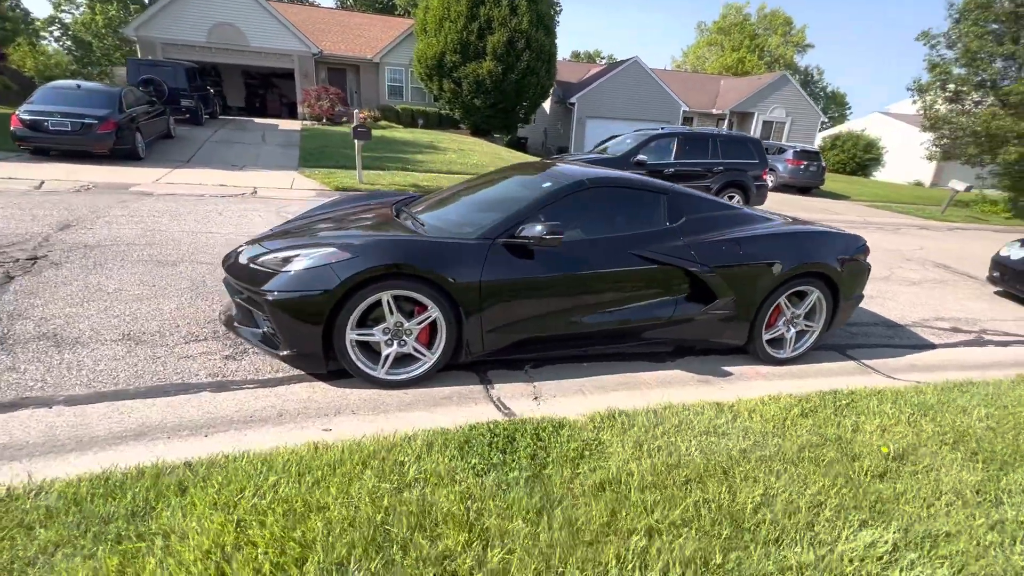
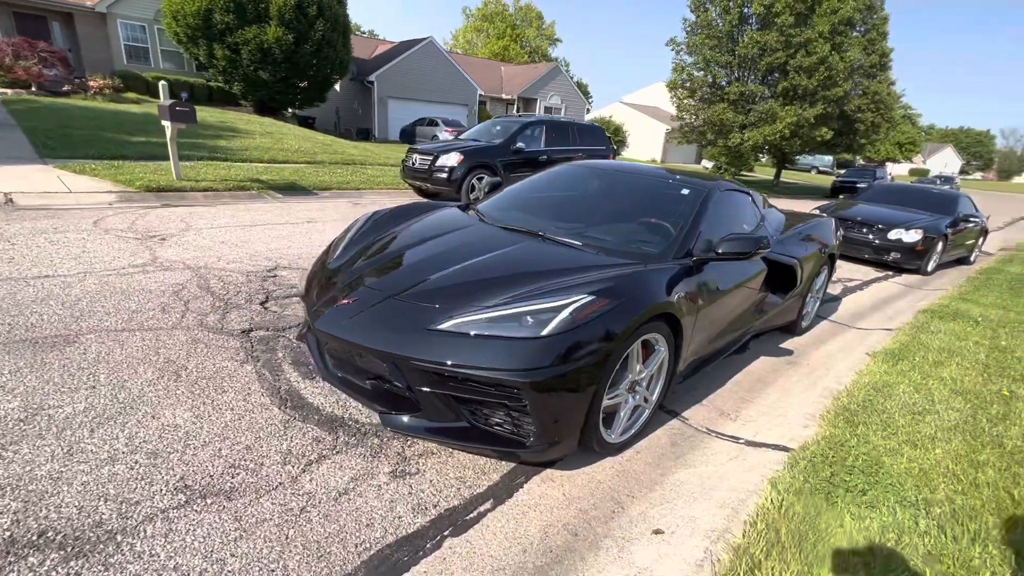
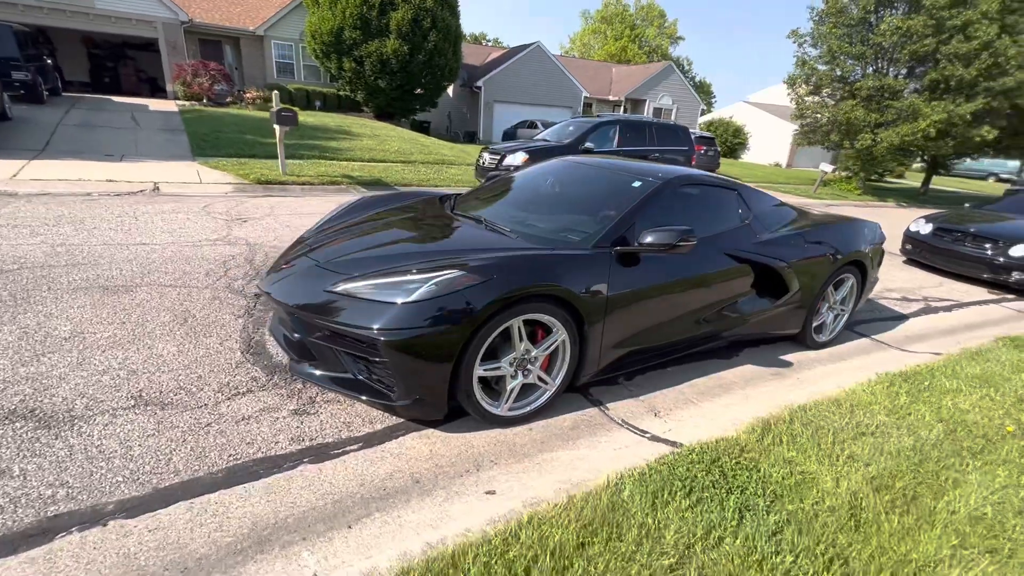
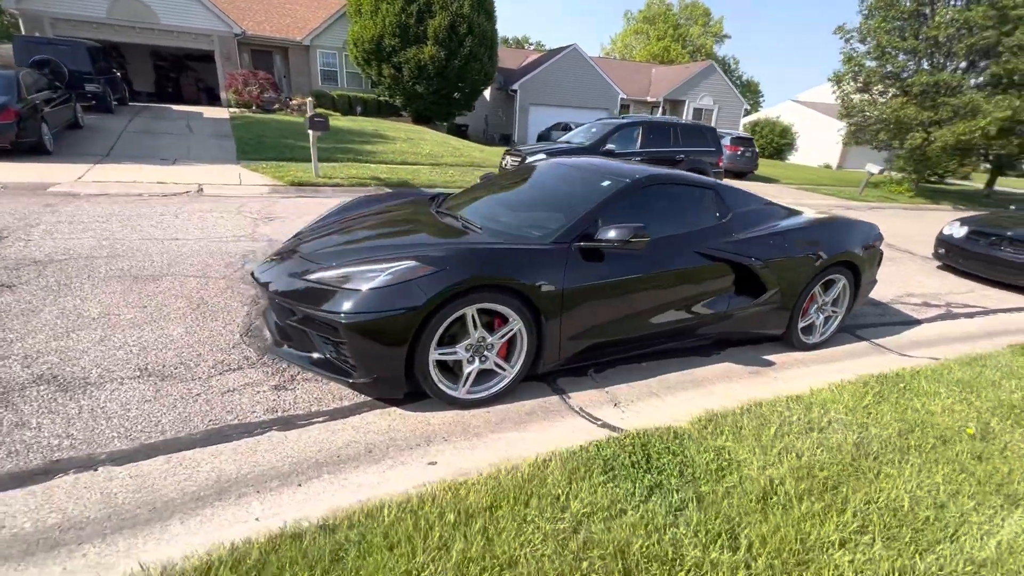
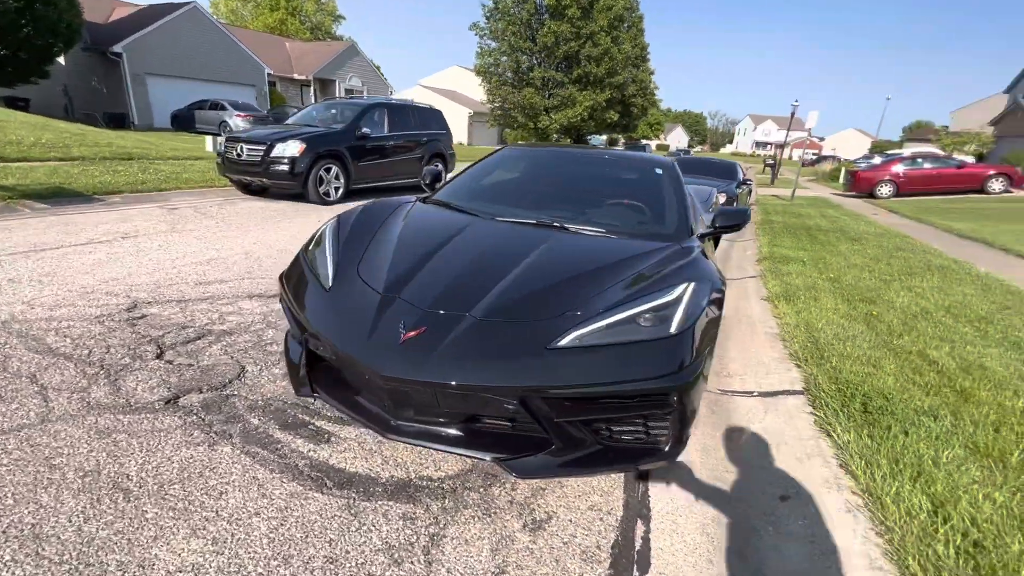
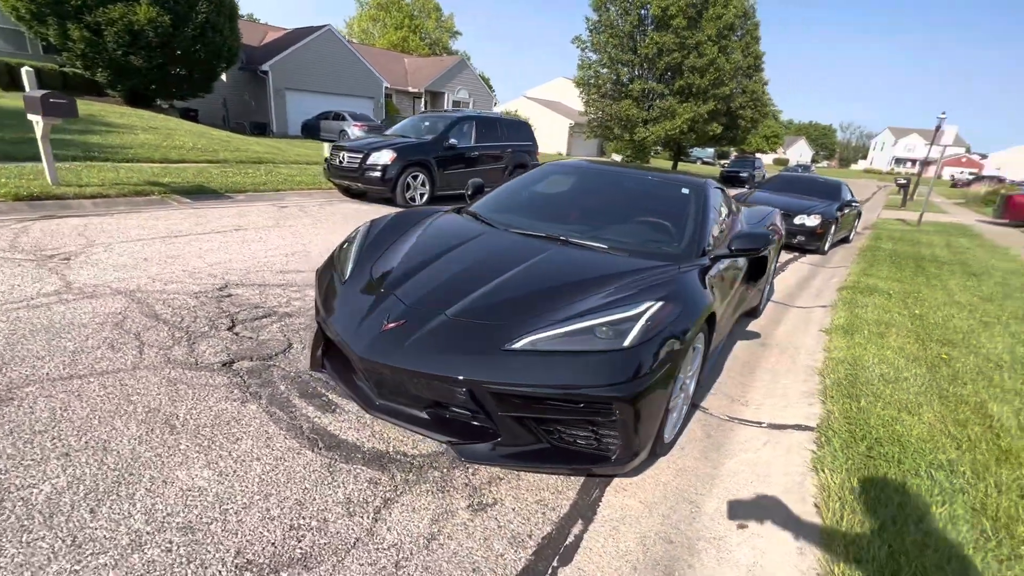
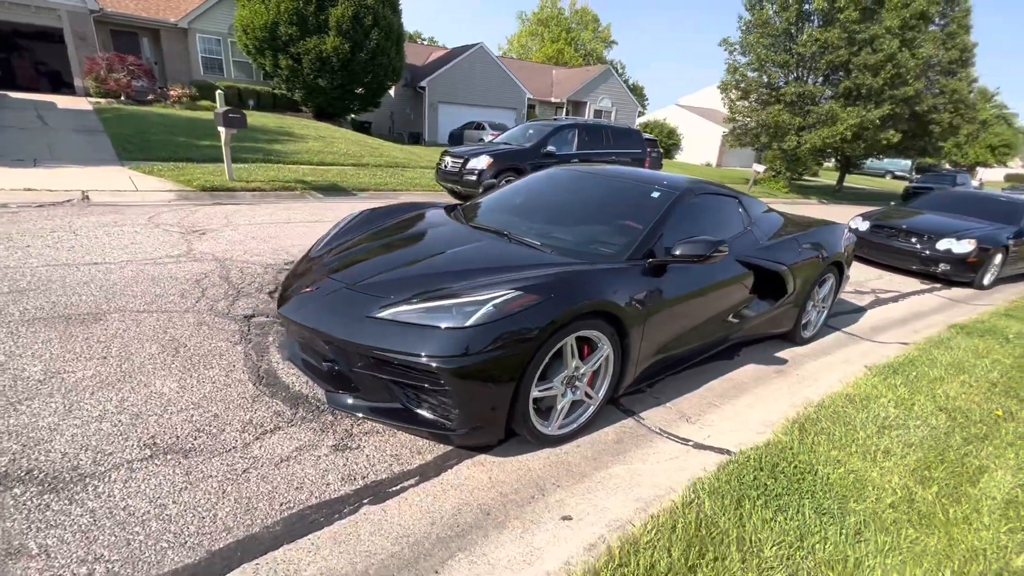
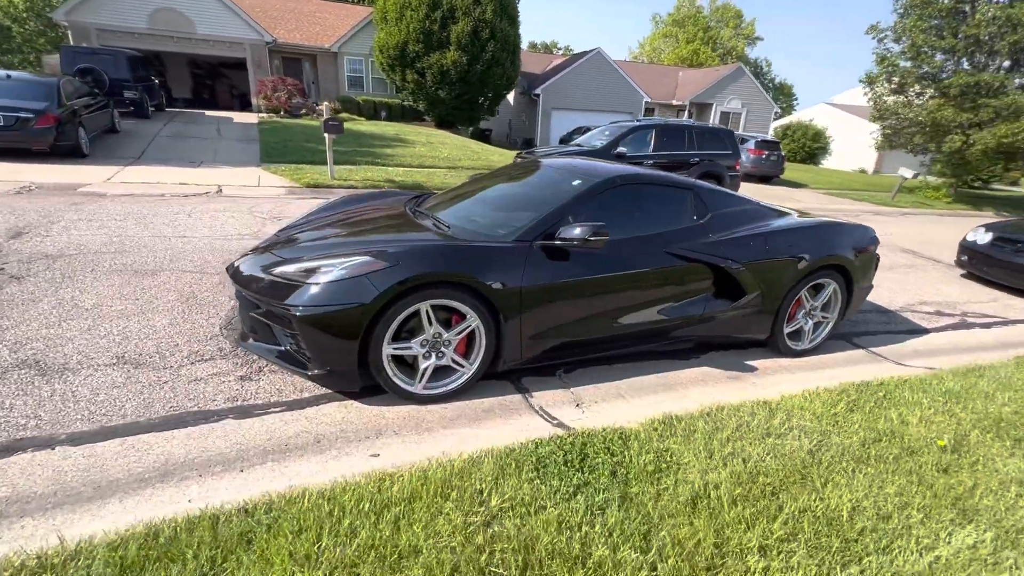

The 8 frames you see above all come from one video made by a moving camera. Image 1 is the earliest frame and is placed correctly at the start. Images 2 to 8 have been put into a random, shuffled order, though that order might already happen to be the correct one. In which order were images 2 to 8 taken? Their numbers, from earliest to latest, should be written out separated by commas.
8, 4, 3, 7, 2, 6, 5
